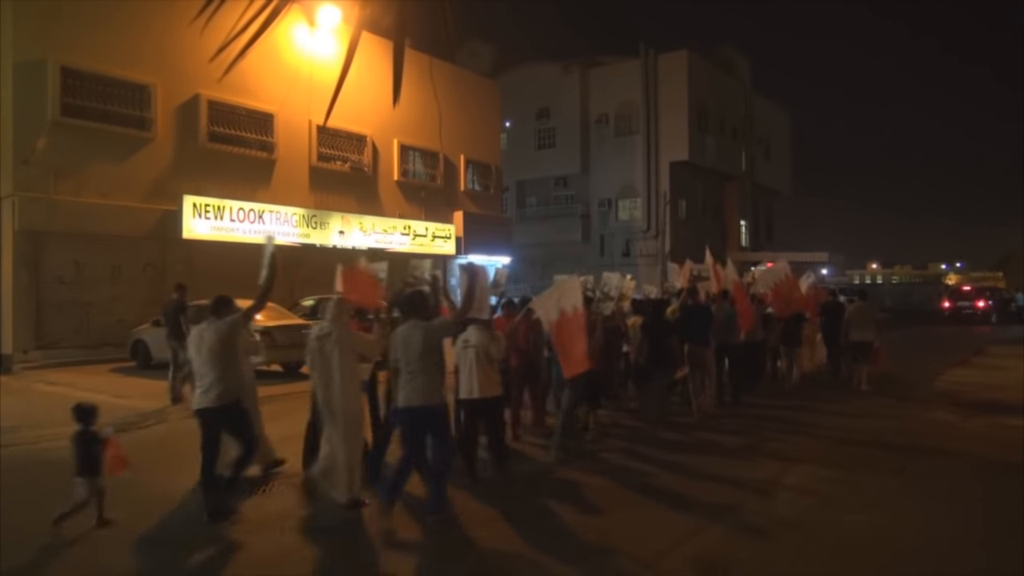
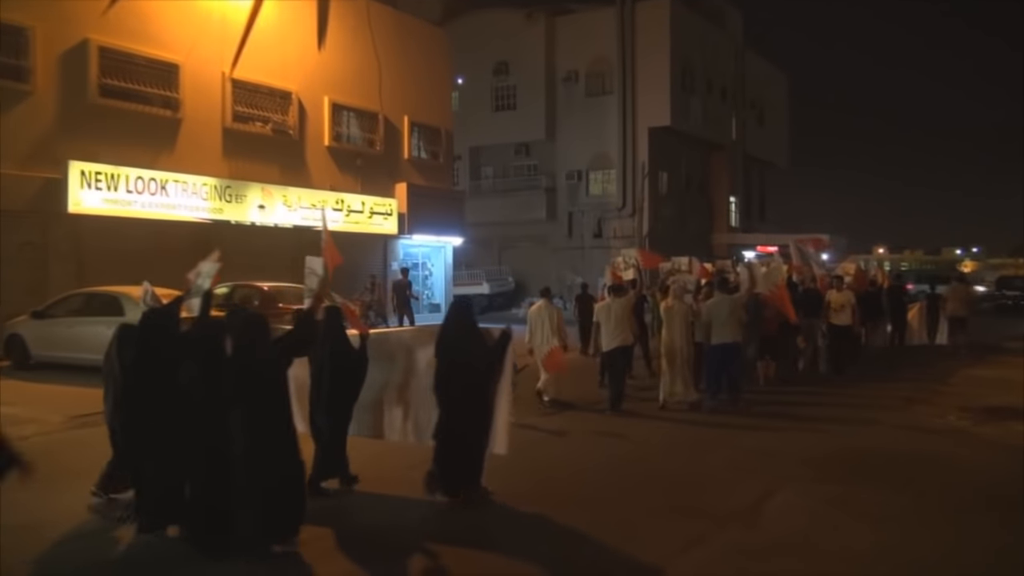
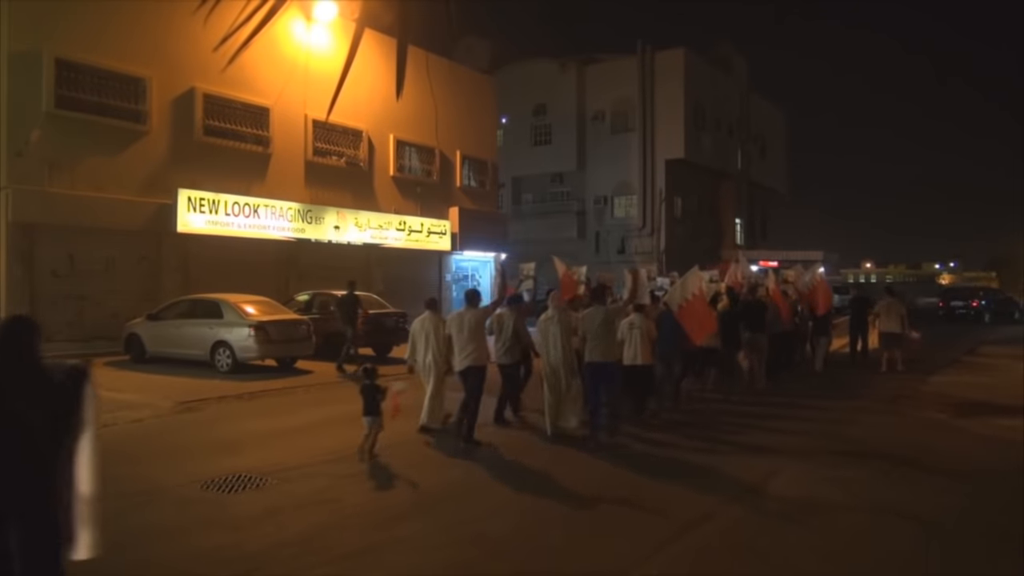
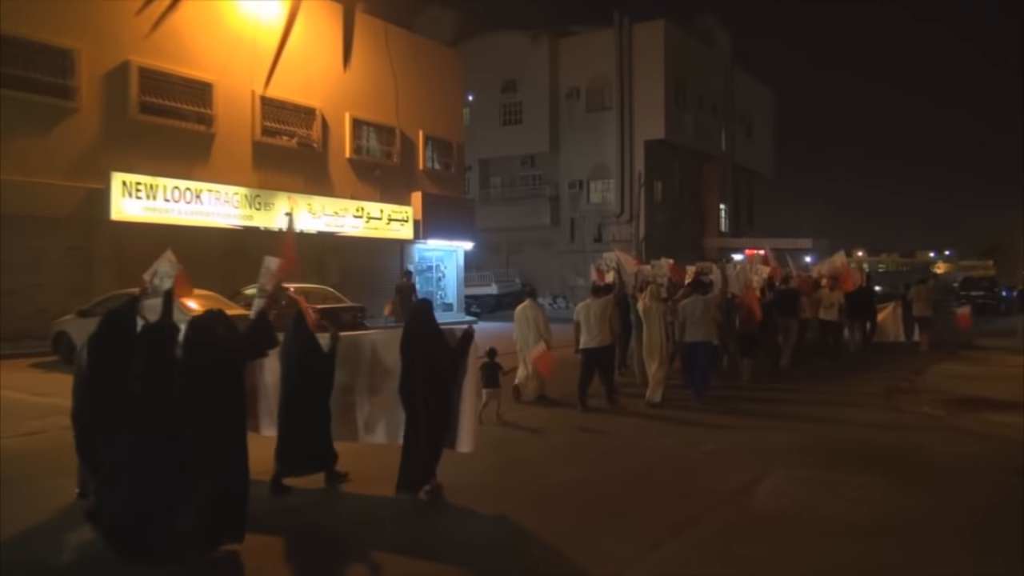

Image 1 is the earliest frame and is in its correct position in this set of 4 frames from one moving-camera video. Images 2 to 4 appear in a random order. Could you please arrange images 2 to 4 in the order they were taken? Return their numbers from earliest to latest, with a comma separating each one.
3, 4, 2
